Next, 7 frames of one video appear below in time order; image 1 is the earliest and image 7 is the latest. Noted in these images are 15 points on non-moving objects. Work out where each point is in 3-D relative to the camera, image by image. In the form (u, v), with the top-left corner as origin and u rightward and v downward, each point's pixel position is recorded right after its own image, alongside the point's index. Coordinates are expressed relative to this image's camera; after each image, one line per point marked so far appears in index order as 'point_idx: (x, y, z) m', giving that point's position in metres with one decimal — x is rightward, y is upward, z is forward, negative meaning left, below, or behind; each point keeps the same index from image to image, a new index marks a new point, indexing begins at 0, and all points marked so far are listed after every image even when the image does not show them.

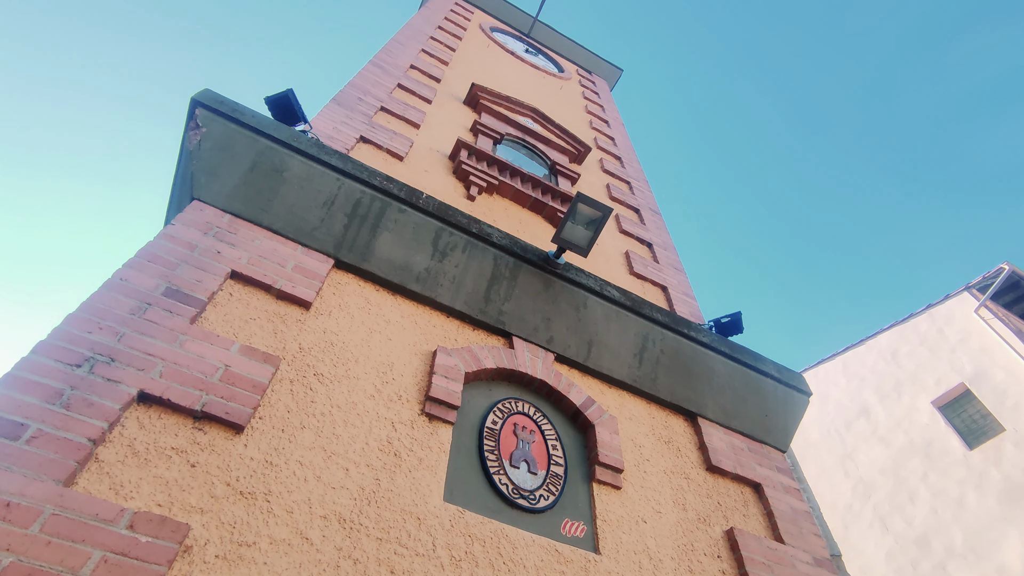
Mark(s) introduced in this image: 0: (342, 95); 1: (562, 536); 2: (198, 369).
0: (-1.2, +1.4, +4.3) m
1: (+0.2, -1.0, +2.2) m
2: (-1.0, -0.3, +1.9) m
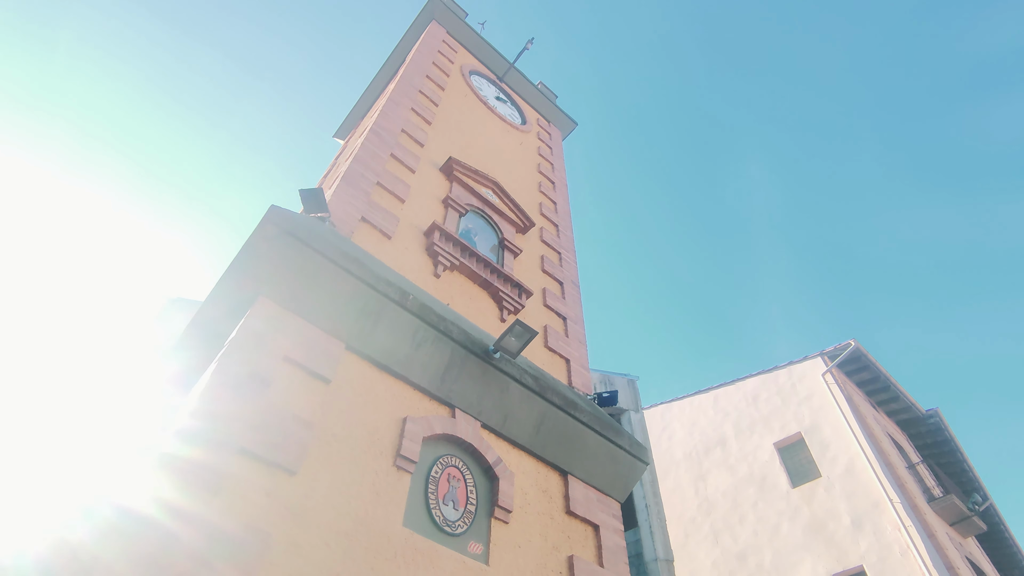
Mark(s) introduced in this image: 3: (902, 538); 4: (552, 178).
0: (-1.5, +1.1, +5.3) m
1: (-0.3, -1.6, +3.6) m
2: (-1.3, -0.8, +3.1) m
3: (+8.6, -5.5, +12.9) m
4: (+0.7, +1.8, +9.3) m
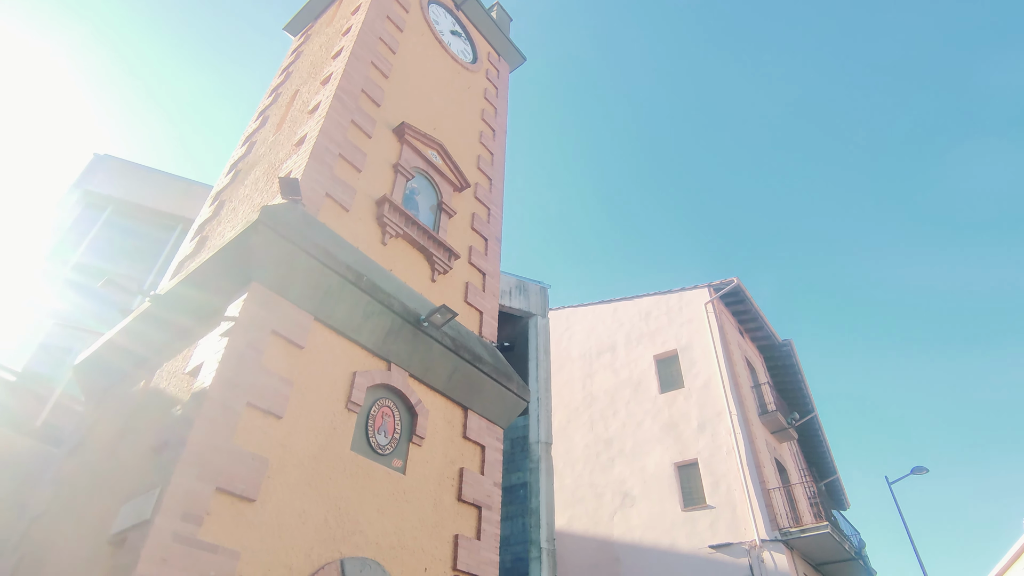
0: (-2.1, +1.5, +6.3) m
1: (-1.1, -1.6, +5.3) m
2: (-1.9, -0.8, +4.5) m
3: (+6.1, -4.3, +16.3) m
4: (-0.3, +2.9, +10.2) m
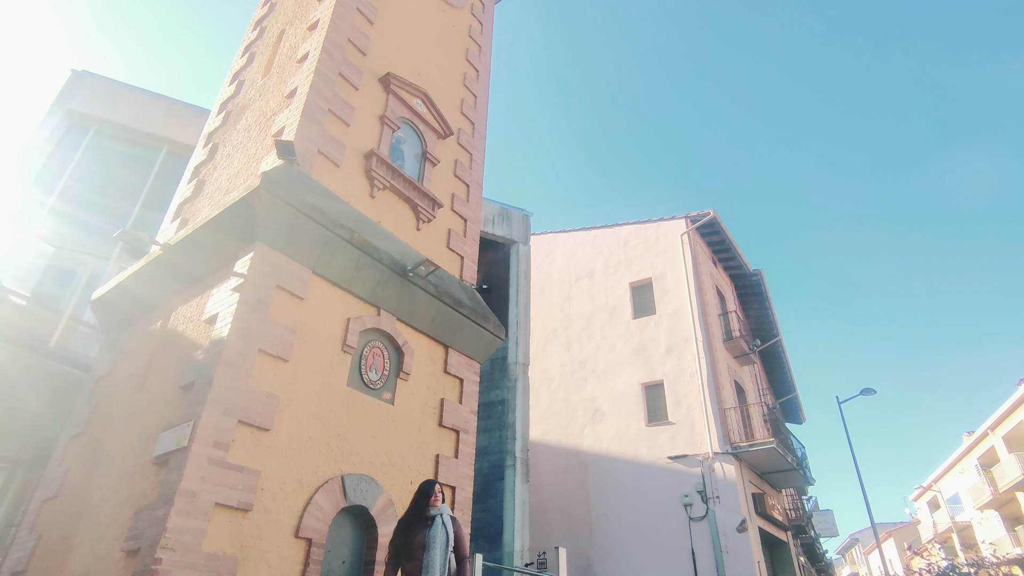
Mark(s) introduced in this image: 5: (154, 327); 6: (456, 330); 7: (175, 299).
0: (-2.3, +2.1, +6.6) m
1: (-1.4, -1.2, +6.2) m
2: (-2.2, -0.4, +5.3) m
3: (+5.5, -2.3, +17.6) m
4: (-0.6, +4.0, +10.4) m
5: (-3.9, -0.4, +6.3) m
6: (-0.7, -0.5, +7.2) m
7: (-3.6, -0.1, +6.2) m
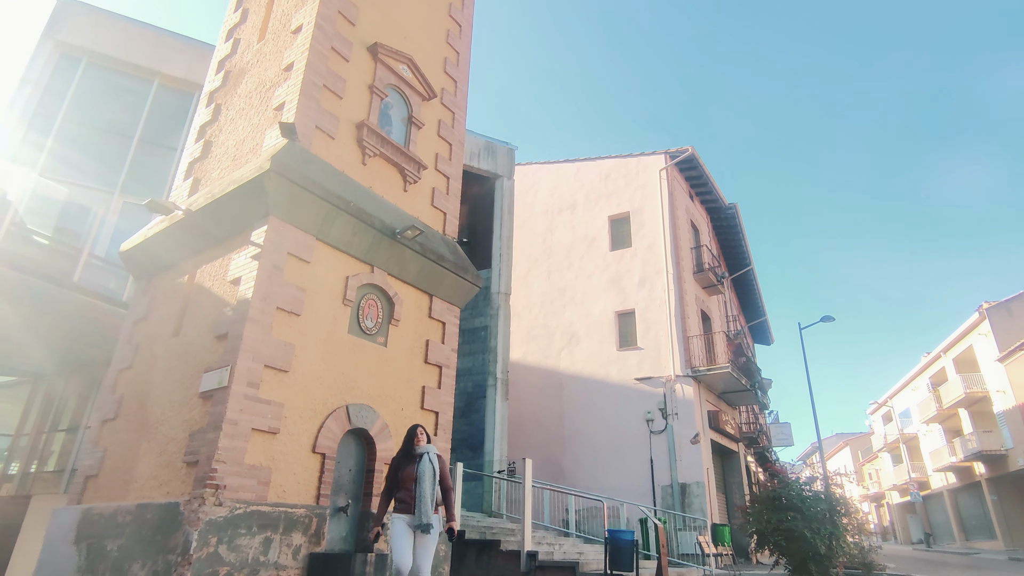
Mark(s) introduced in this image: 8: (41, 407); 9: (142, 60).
0: (-2.7, +2.6, +7.4) m
1: (-1.7, -0.7, +7.5) m
2: (-2.5, -0.1, +6.4) m
3: (+5.0, -0.2, +19.1) m
4: (-0.9, +5.0, +10.9) m
5: (-4.2, +0.1, +7.4) m
6: (-1.1, +0.1, +8.4) m
7: (-4.0, +0.4, +7.3) m
8: (-12.5, -3.1, +15.3) m
9: (-9.9, +6.1, +15.6) m
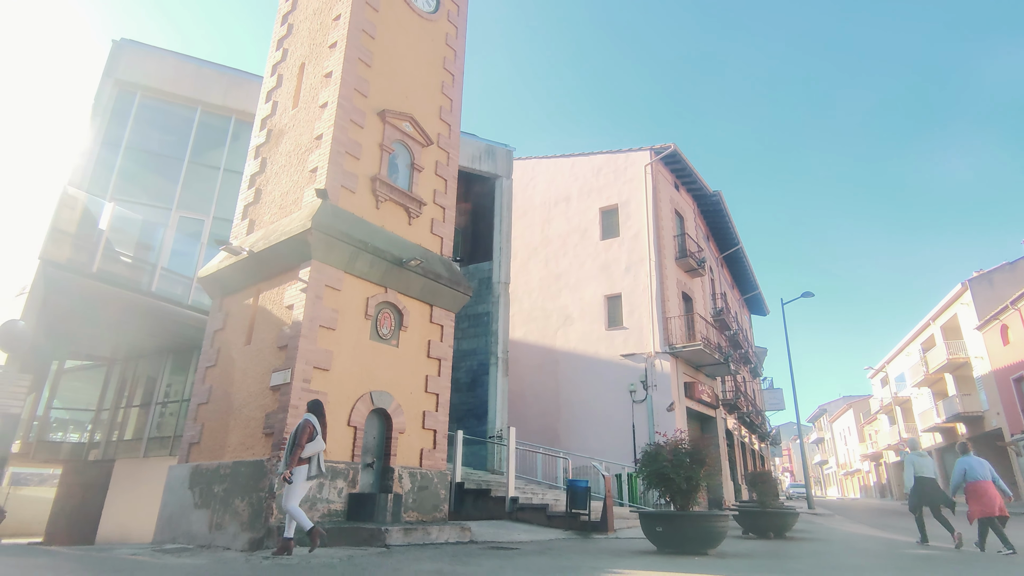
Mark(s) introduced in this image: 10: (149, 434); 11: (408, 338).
0: (-3.1, +2.3, +9.9) m
1: (-2.1, -1.0, +10.1) m
2: (-2.9, -0.4, +9.1) m
3: (+5.0, +0.3, +21.5) m
4: (-1.3, +4.9, +13.2) m
5: (-4.6, -0.2, +10.1) m
6: (-1.4, -0.1, +11.0) m
7: (-4.4, +0.1, +10.0) m
8: (-12.5, -3.1, +18.4) m
9: (-10.2, +6.1, +18.1) m
10: (-10.4, -4.2, +16.6) m
11: (-1.9, -0.9, +10.4) m
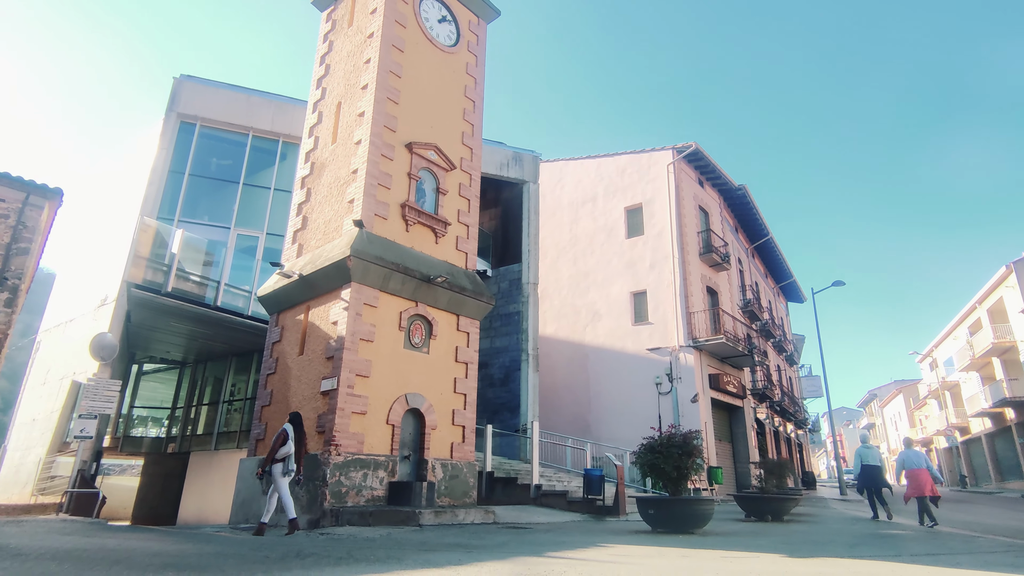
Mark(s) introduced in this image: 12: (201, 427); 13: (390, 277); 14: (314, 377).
0: (-2.9, +2.0, +11.3) m
1: (-1.8, -1.3, +11.5) m
2: (-2.7, -0.8, +10.6) m
3: (+6.1, +0.4, +22.3) m
4: (-0.9, +4.7, +14.4) m
5: (-4.3, -0.6, +11.7) m
6: (-1.1, -0.4, +12.4) m
7: (-4.0, -0.3, +11.6) m
8: (-11.5, -3.5, +20.6) m
9: (-9.4, +5.8, +20.0) m
10: (-9.5, -4.6, +18.7) m
11: (-1.5, -1.2, +11.8) m
12: (-10.4, -4.7, +19.5) m
13: (-2.3, +0.2, +11.0) m
14: (-3.6, -1.6, +10.7) m
